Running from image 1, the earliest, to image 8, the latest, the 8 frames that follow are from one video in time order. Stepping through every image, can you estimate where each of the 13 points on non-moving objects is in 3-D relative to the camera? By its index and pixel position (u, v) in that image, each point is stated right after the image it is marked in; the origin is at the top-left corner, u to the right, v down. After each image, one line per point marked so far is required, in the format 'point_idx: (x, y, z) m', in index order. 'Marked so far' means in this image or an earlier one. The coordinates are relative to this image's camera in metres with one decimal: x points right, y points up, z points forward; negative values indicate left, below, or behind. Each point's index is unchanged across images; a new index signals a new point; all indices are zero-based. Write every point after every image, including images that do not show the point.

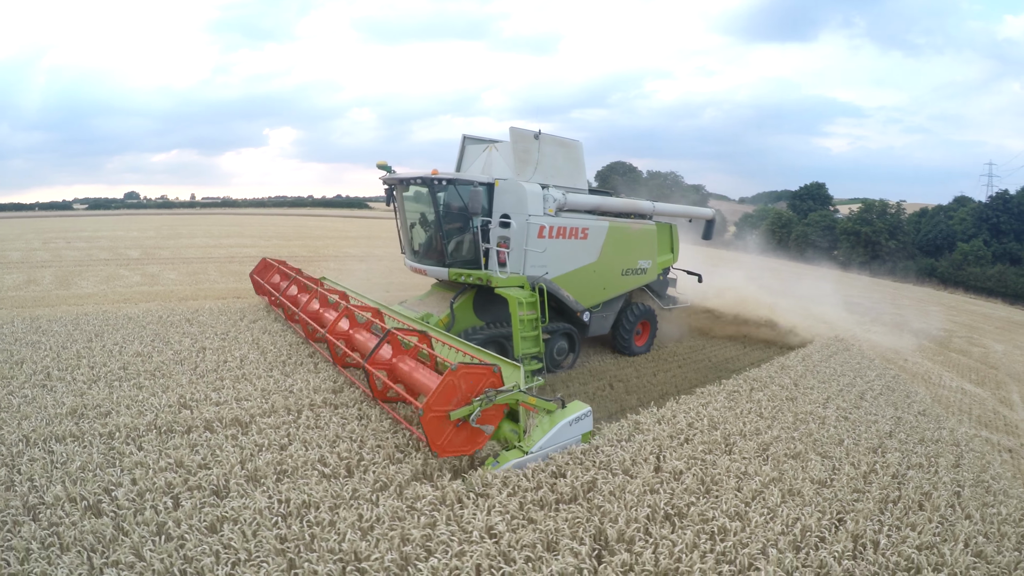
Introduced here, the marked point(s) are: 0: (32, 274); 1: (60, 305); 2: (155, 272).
0: (-12.1, +0.3, +13.0) m
1: (-7.3, -0.3, +8.5) m
2: (-8.0, +0.3, +11.8) m
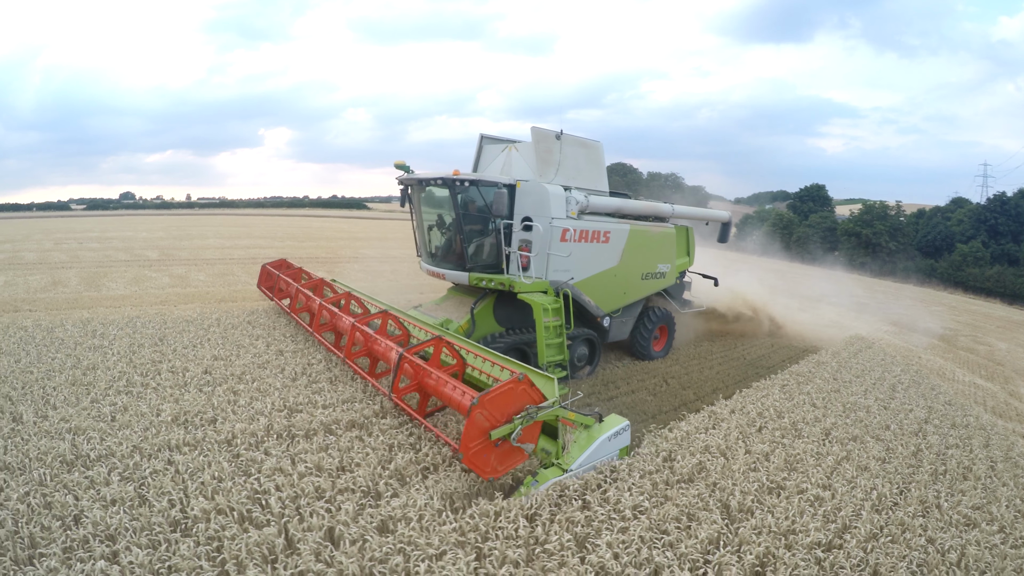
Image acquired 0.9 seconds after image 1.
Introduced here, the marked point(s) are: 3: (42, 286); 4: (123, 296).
0: (-11.5, +0.3, +12.9) m
1: (-6.7, -0.3, +8.4) m
2: (-7.4, +0.3, +11.7) m
3: (-10.4, 0.0, +11.4) m
4: (-7.2, -0.1, +9.5) m
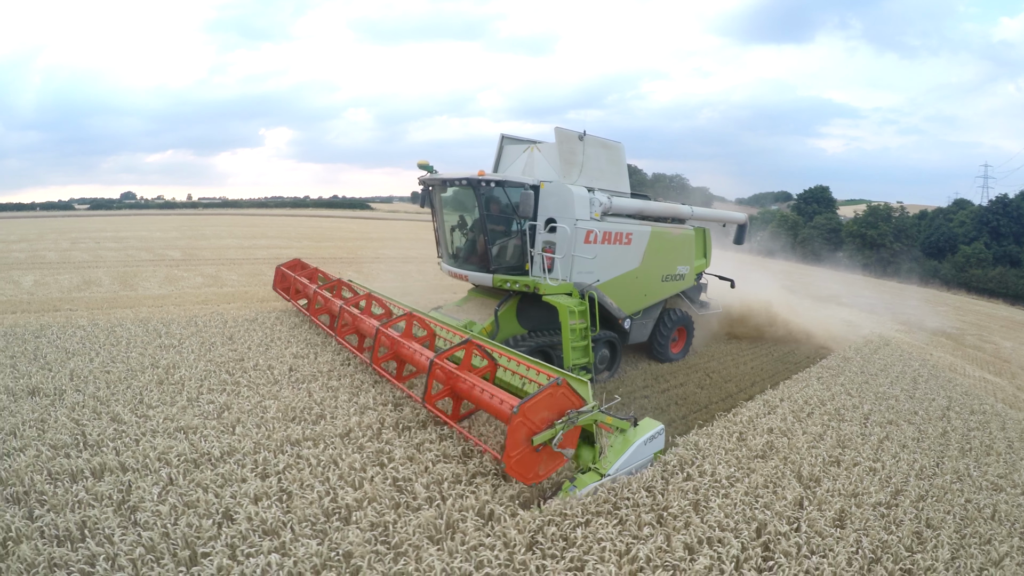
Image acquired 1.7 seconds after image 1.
0: (-10.8, +0.3, +13.0) m
1: (-6.0, -0.3, +8.5) m
2: (-6.7, +0.3, +11.8) m
3: (-9.7, 0.0, +11.5) m
4: (-6.6, -0.1, +9.6) m
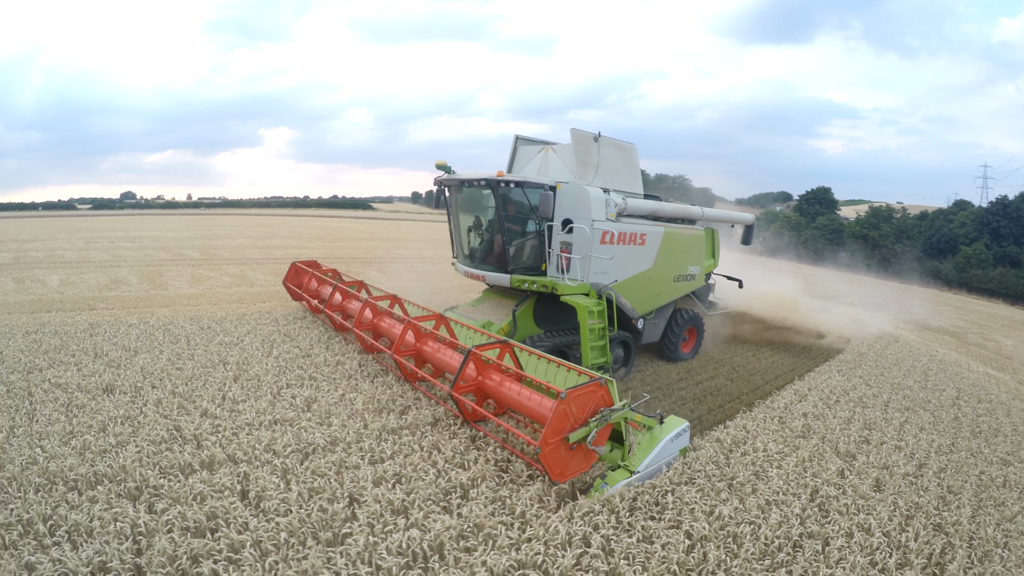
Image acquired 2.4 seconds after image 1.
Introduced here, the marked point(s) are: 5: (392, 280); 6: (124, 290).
0: (-10.3, +0.3, +13.2) m
1: (-5.5, -0.3, +8.8) m
2: (-6.2, +0.3, +12.0) m
3: (-9.2, +0.1, +11.7) m
4: (-6.1, -0.1, +9.8) m
5: (-3.2, +0.2, +14.3) m
6: (-8.3, 0.0, +11.1) m
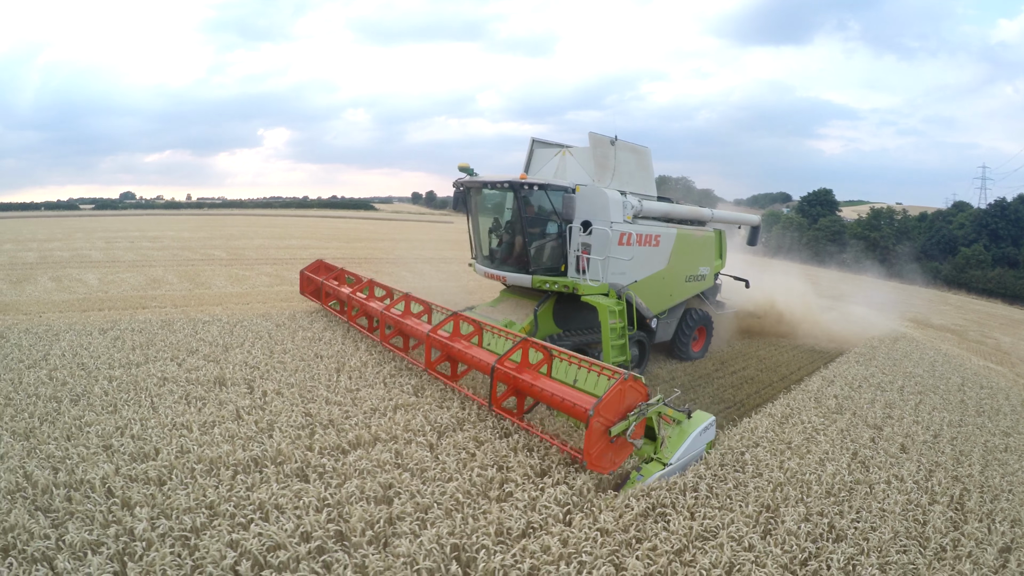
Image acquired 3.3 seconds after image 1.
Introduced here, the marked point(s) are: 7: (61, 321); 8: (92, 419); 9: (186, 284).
0: (-9.8, +0.4, +13.7) m
1: (-5.0, -0.3, +9.3) m
2: (-5.7, +0.4, +12.5) m
3: (-8.7, +0.1, +12.2) m
4: (-5.5, -0.1, +10.3) m
5: (-2.7, +0.2, +14.8) m
6: (-7.8, 0.0, +11.6) m
7: (-7.2, -0.5, +8.2) m
8: (-3.2, -1.0, +3.9) m
9: (-7.7, +0.1, +12.0) m
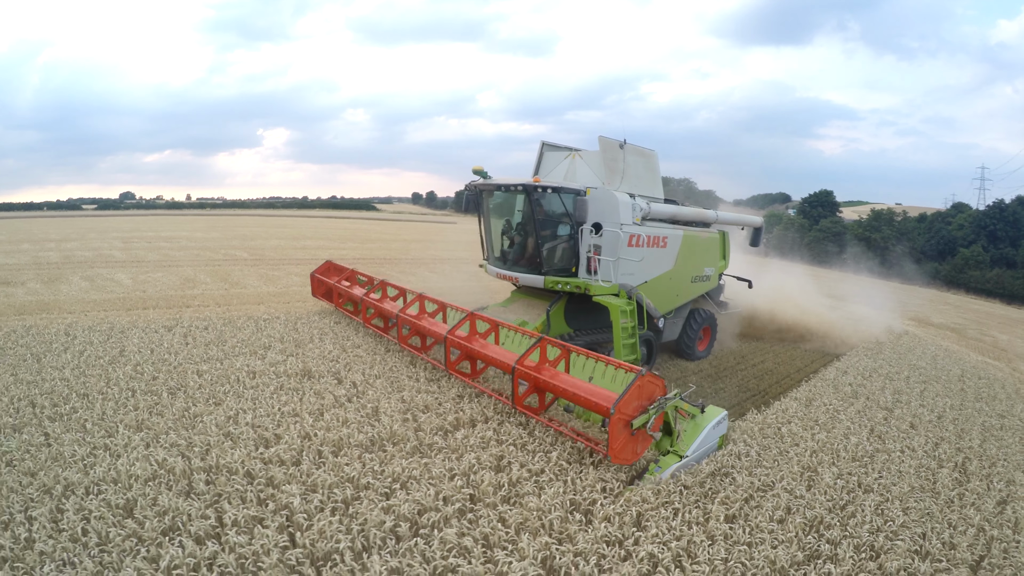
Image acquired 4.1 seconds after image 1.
0: (-9.3, +0.4, +14.3) m
1: (-4.5, -0.3, +9.8) m
2: (-5.2, +0.4, +13.1) m
3: (-8.2, +0.1, +12.8) m
4: (-5.0, -0.1, +10.9) m
5: (-2.2, +0.2, +15.3) m
6: (-7.3, 0.0, +12.1) m
7: (-6.7, -0.5, +8.7) m
8: (-2.7, -1.0, +4.4) m
9: (-7.2, +0.1, +12.5) m
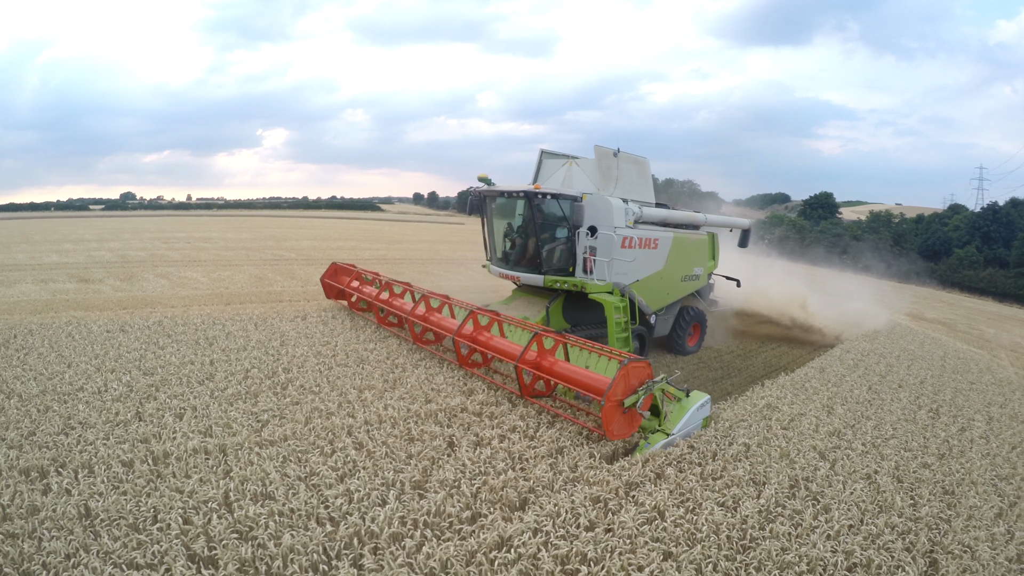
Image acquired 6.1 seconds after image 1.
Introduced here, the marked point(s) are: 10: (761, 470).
0: (-8.2, +0.5, +15.8) m
1: (-3.4, -0.2, +11.4) m
2: (-4.1, +0.5, +14.6) m
3: (-7.1, +0.2, +14.3) m
4: (-3.9, 0.0, +12.4) m
5: (-1.1, +0.3, +16.9) m
6: (-6.2, +0.1, +13.7) m
7: (-5.6, -0.4, +10.3) m
8: (-1.6, -0.9, +6.0) m
9: (-6.1, +0.2, +14.1) m
10: (+1.8, -1.3, +3.8) m
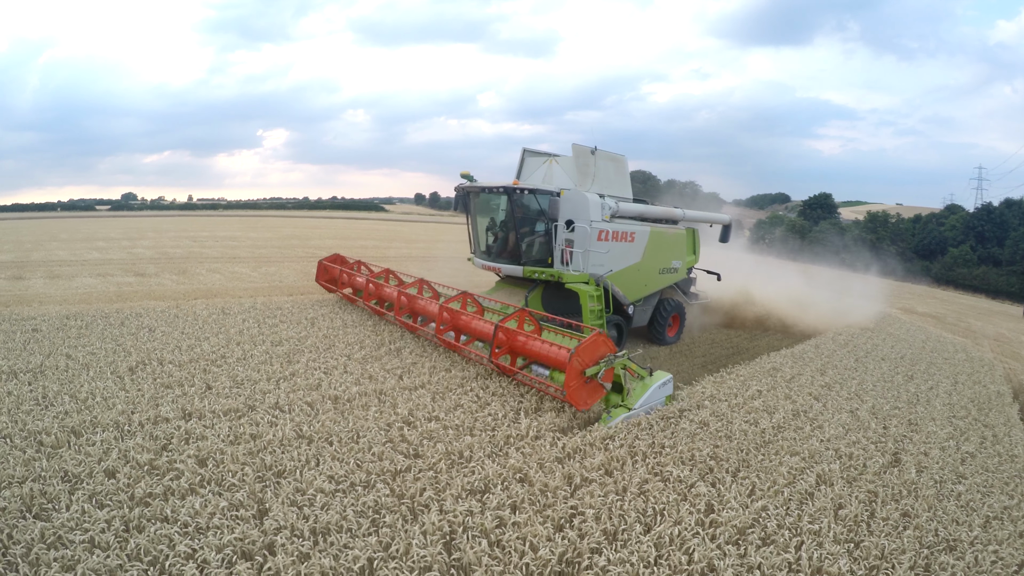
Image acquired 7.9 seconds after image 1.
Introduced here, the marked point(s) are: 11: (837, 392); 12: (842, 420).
0: (-7.4, +0.6, +17.2) m
1: (-2.5, 0.0, +12.8) m
2: (-3.3, +0.6, +16.0) m
3: (-6.3, +0.3, +15.7) m
4: (-3.1, +0.2, +13.8) m
5: (-0.3, +0.5, +18.3) m
6: (-5.4, +0.3, +15.1) m
7: (-4.8, -0.2, +11.7) m
8: (-0.8, -0.7, +7.4) m
9: (-5.3, +0.4, +15.5) m
10: (+2.7, -1.2, +5.2) m
11: (+3.7, -1.2, +5.9) m
12: (+3.3, -1.3, +5.0) m
